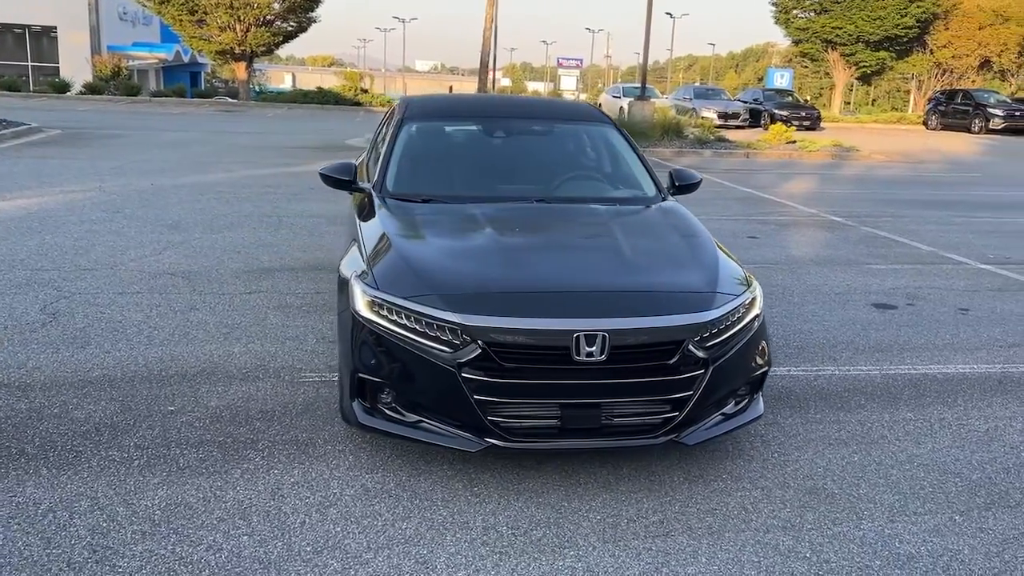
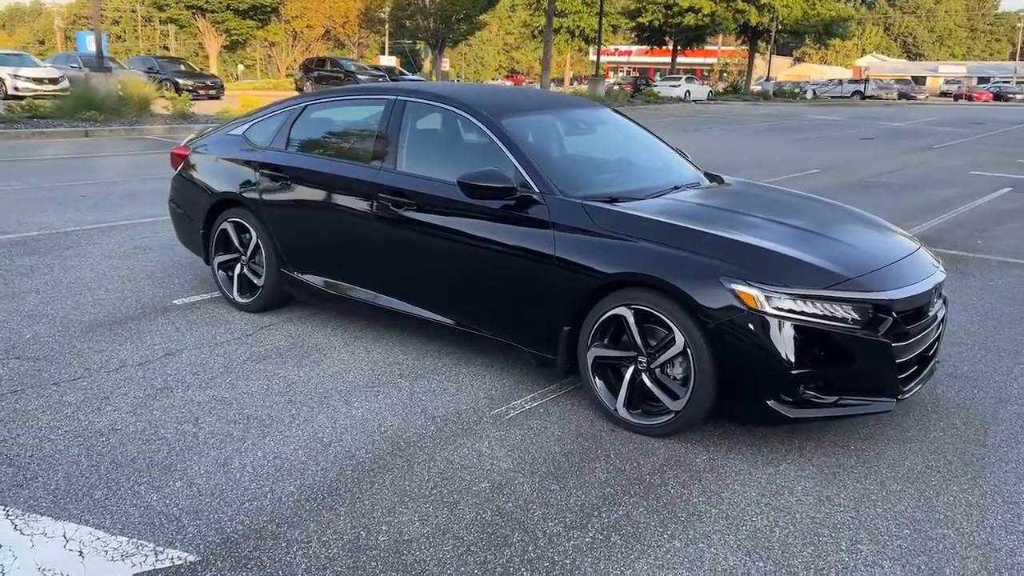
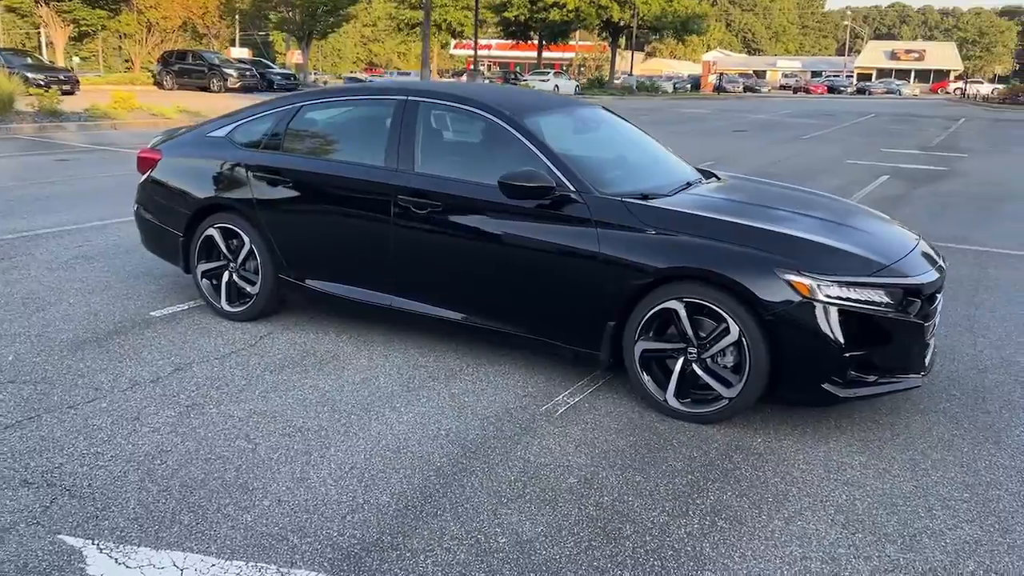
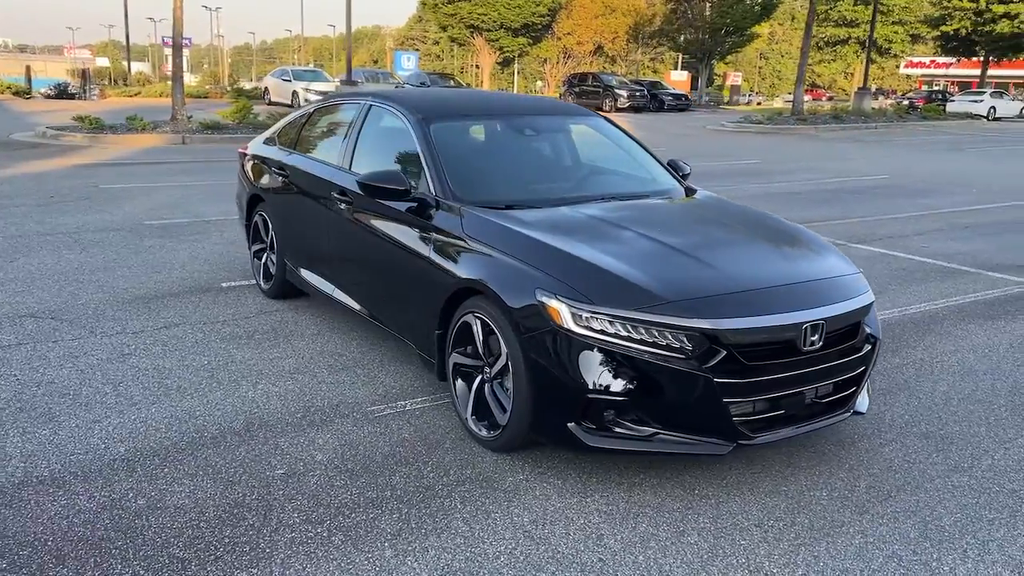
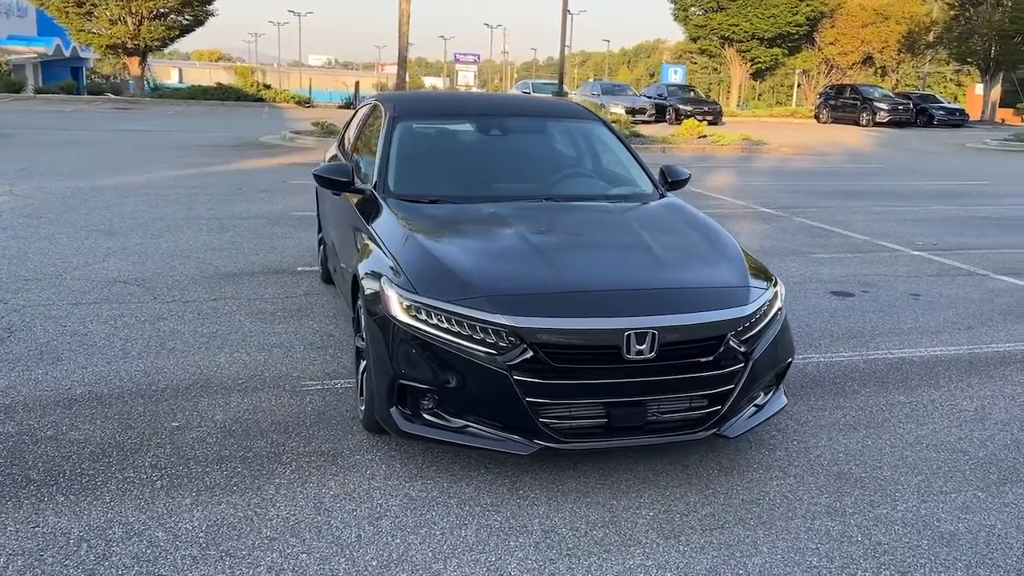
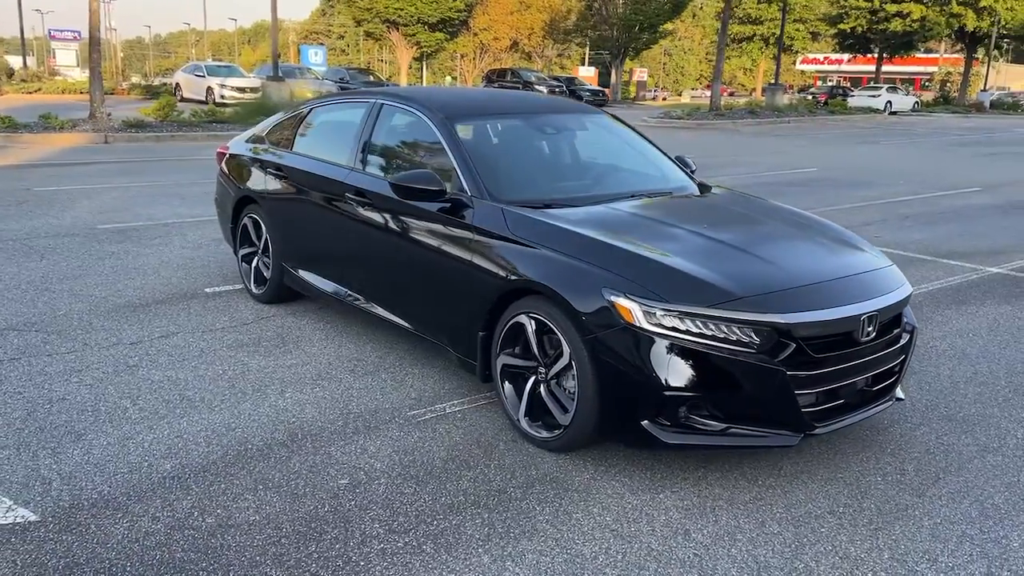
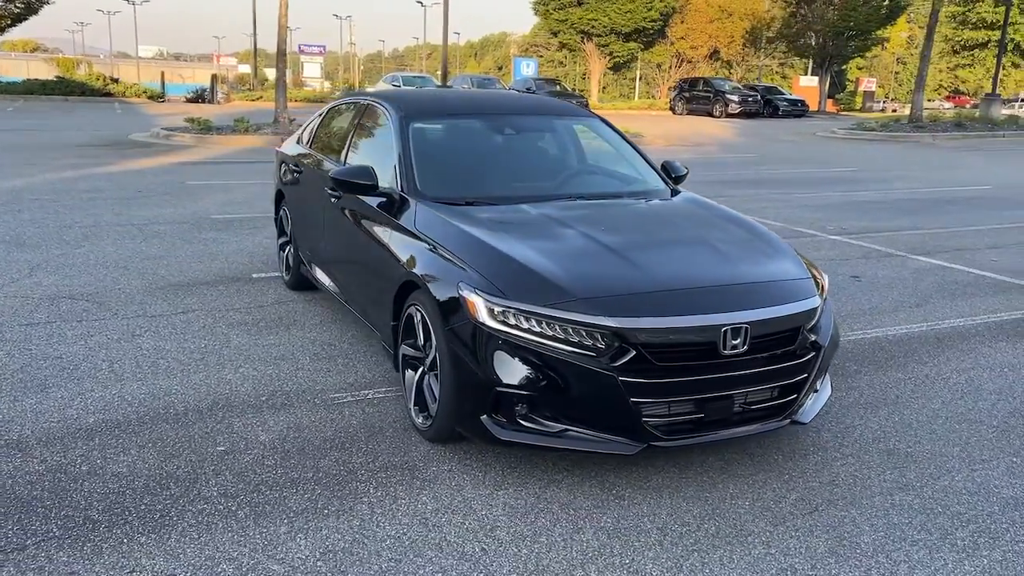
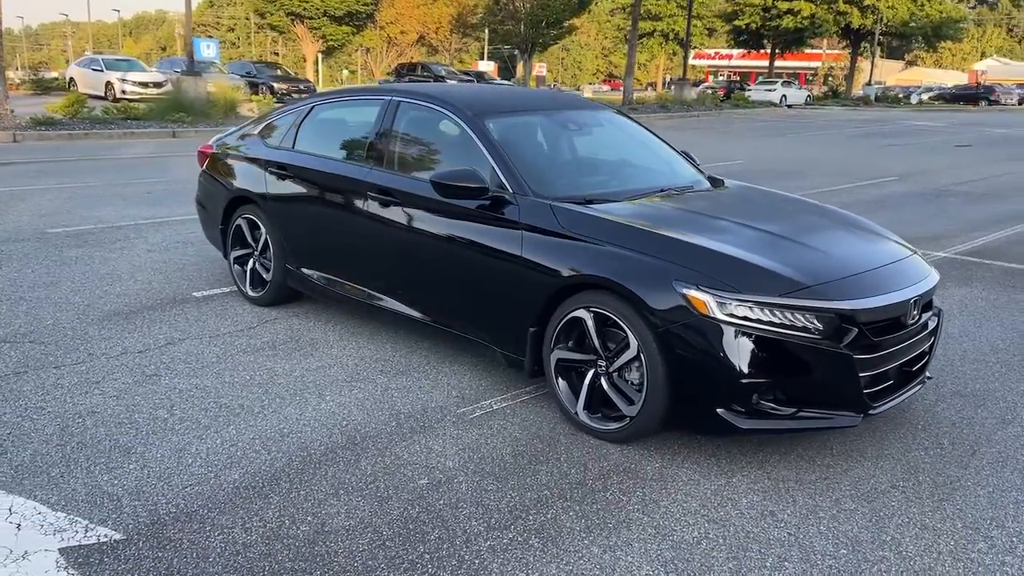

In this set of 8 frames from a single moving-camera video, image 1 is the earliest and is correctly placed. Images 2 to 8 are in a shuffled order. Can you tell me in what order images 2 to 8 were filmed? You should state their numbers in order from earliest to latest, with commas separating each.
5, 7, 4, 6, 8, 2, 3
